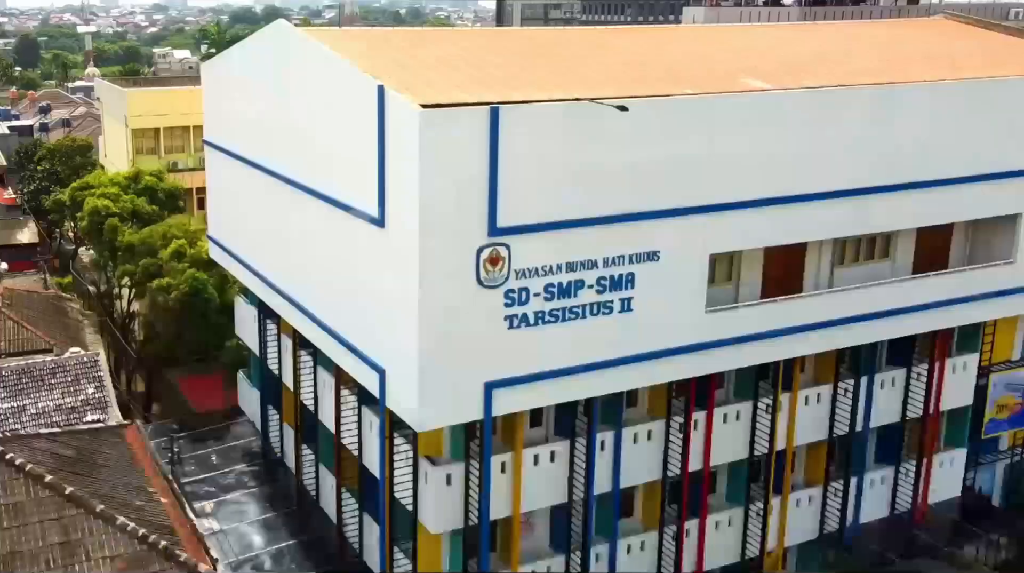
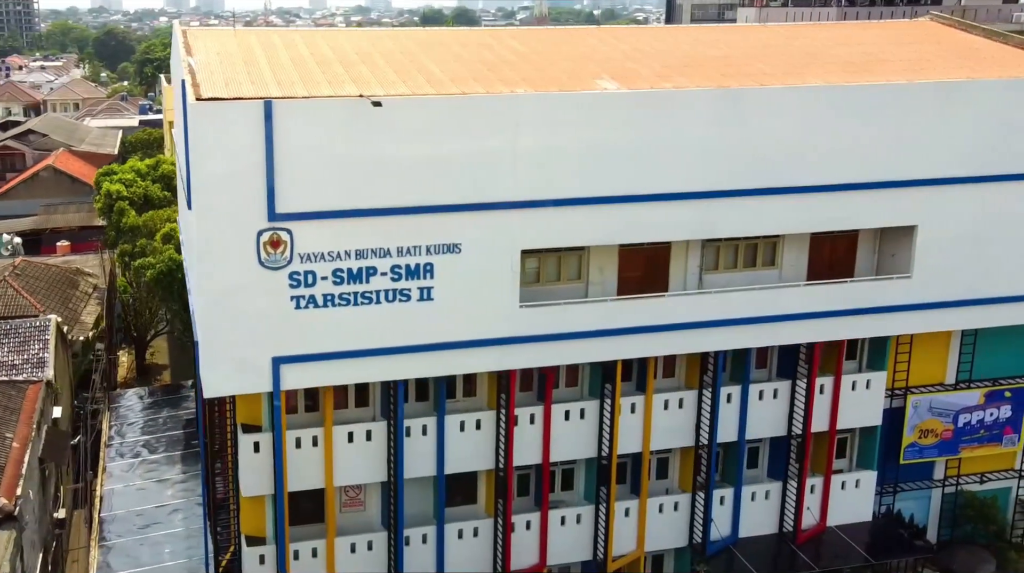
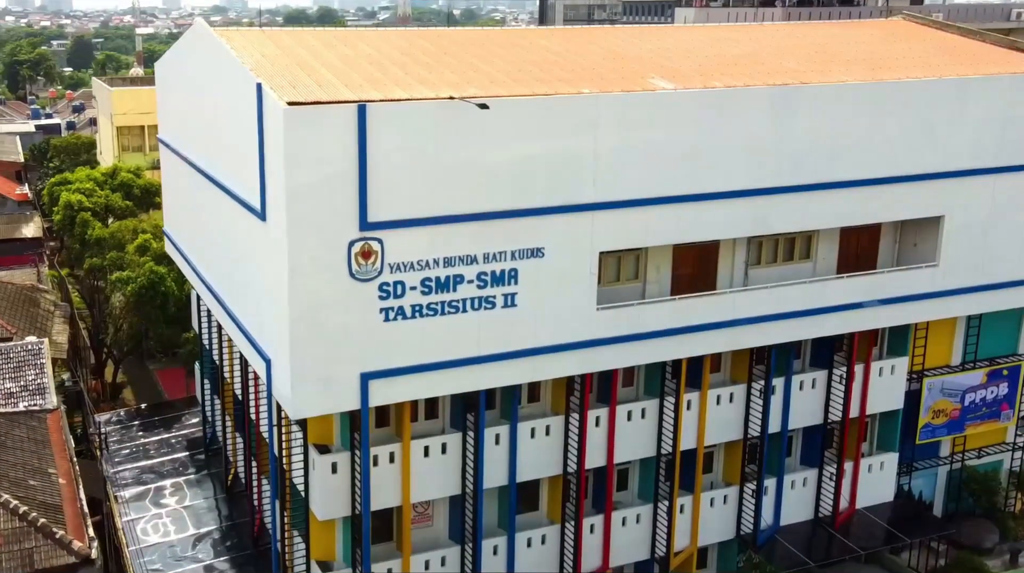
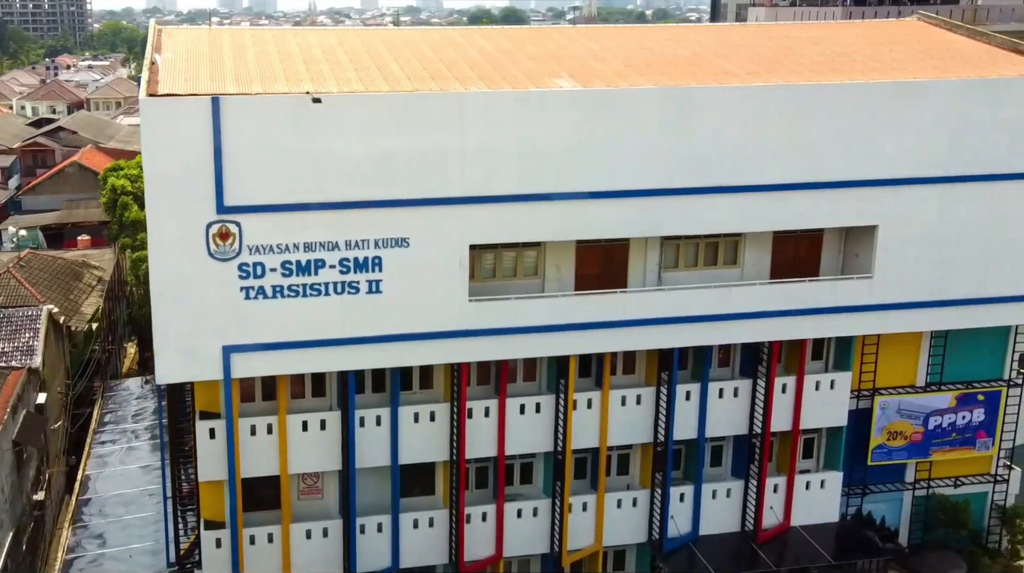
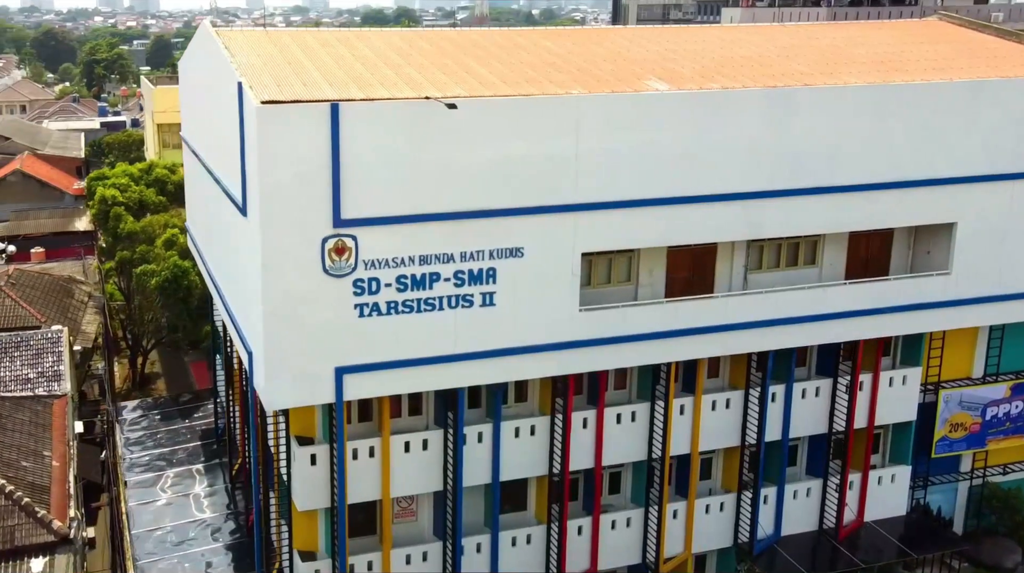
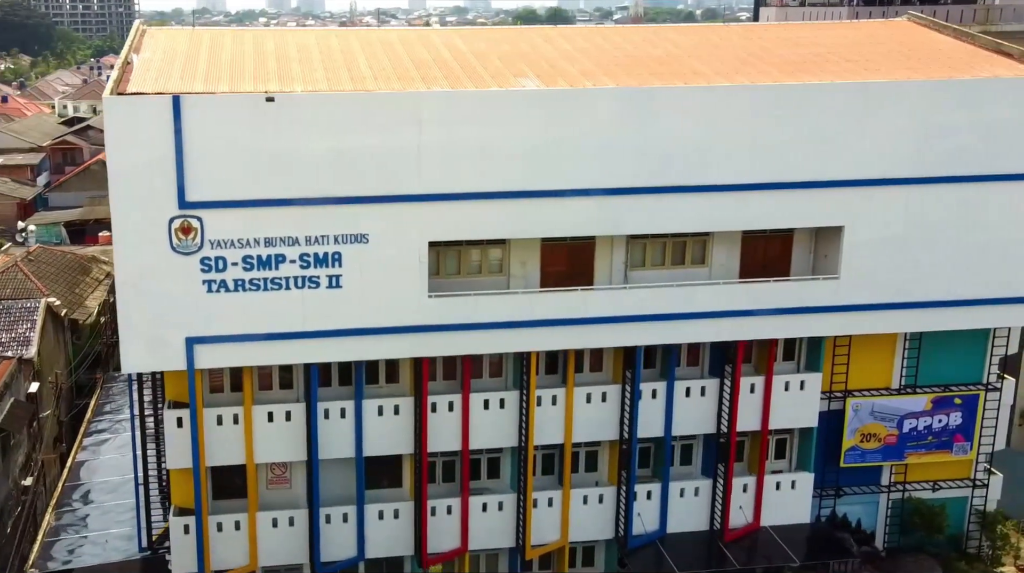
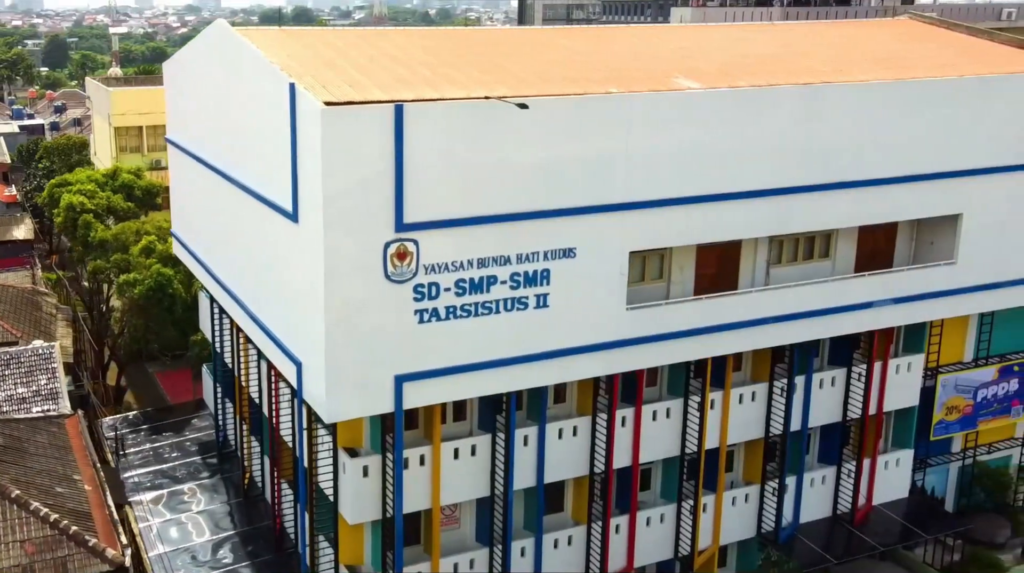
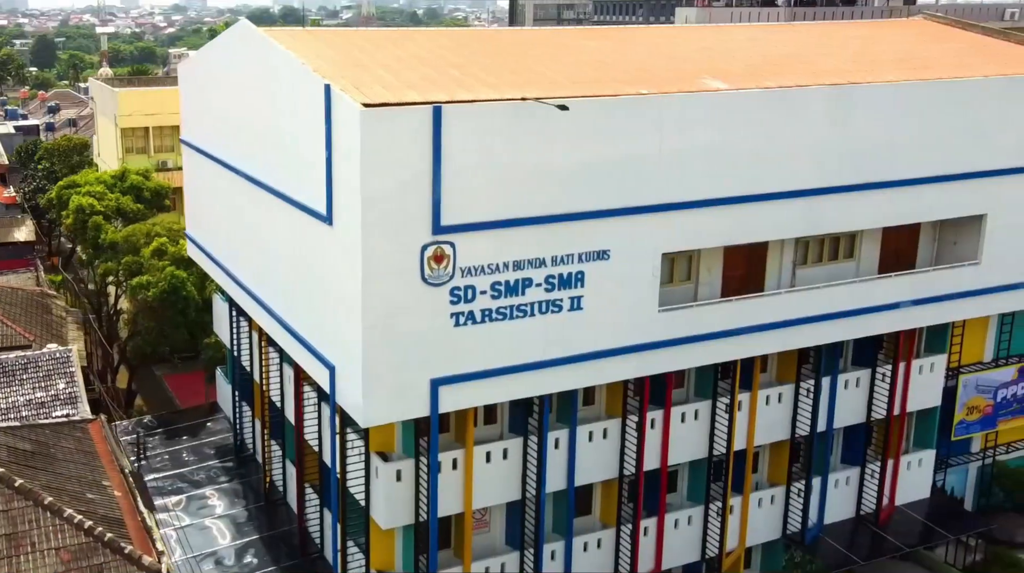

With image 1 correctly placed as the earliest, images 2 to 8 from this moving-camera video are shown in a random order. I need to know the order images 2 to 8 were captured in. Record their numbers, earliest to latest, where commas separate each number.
8, 7, 3, 5, 2, 4, 6
